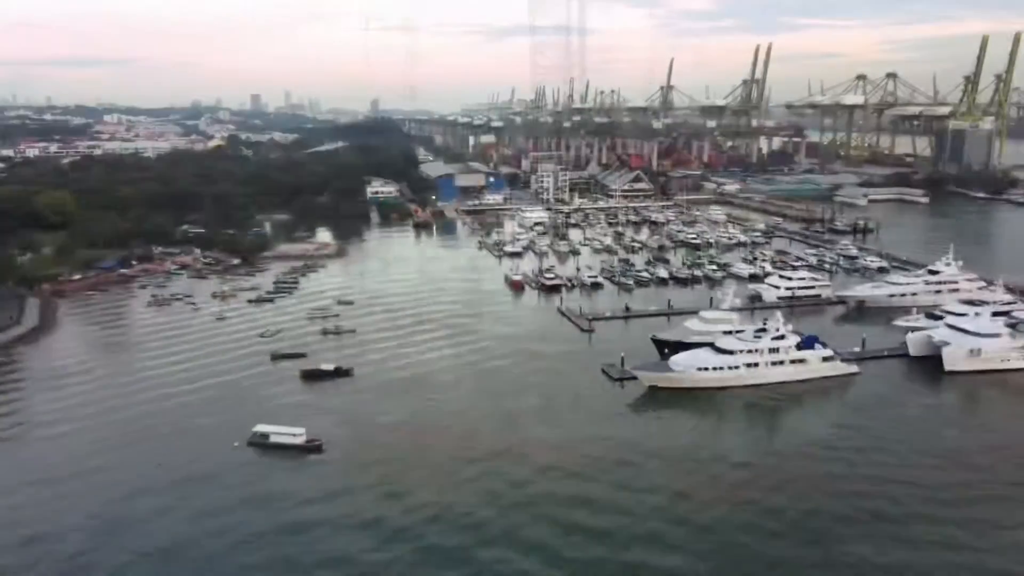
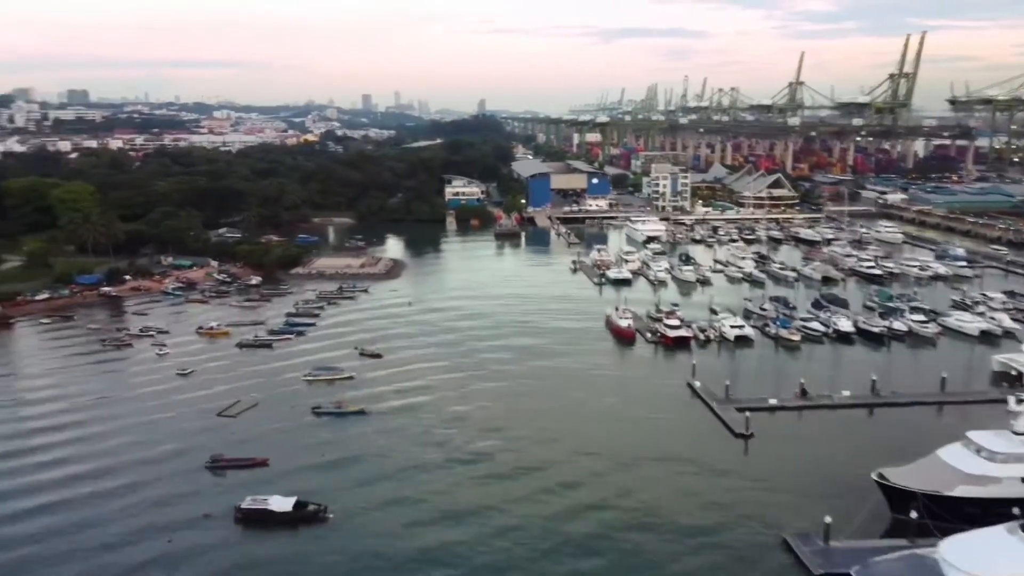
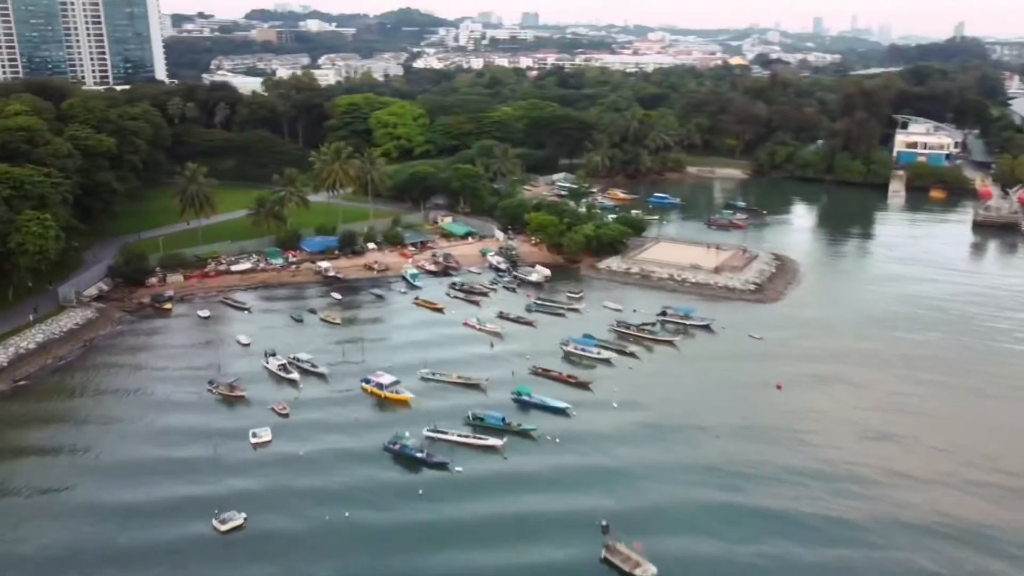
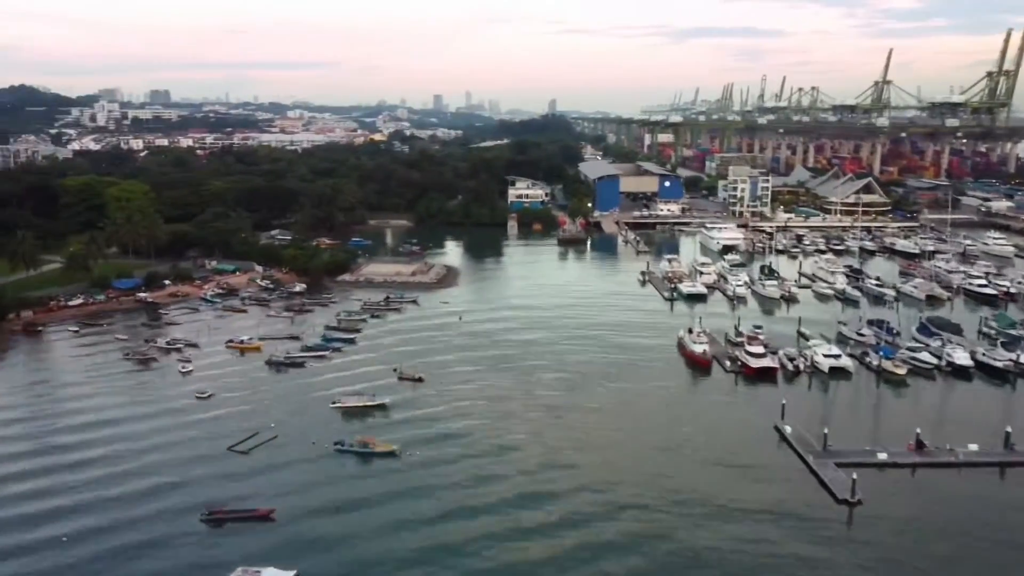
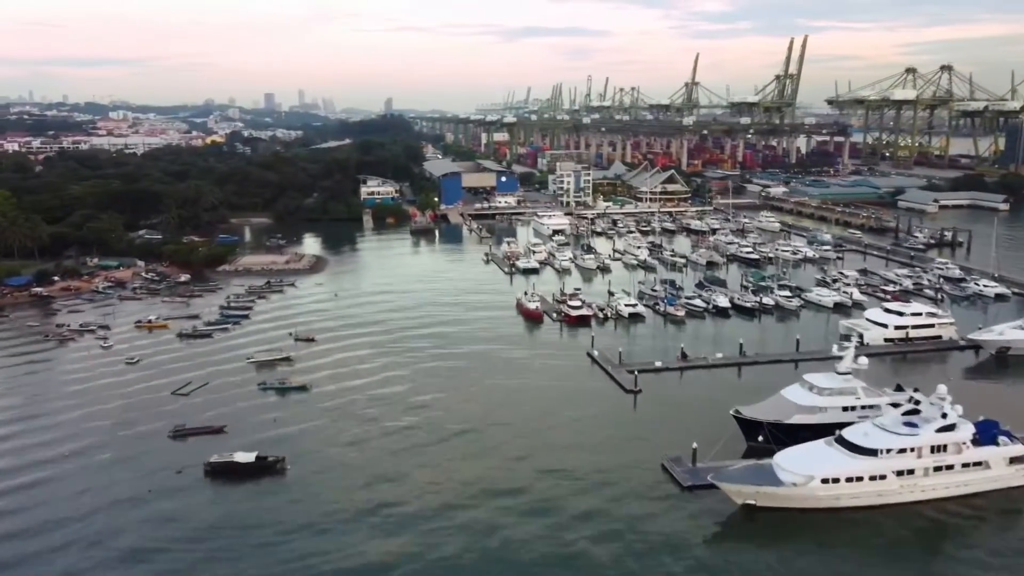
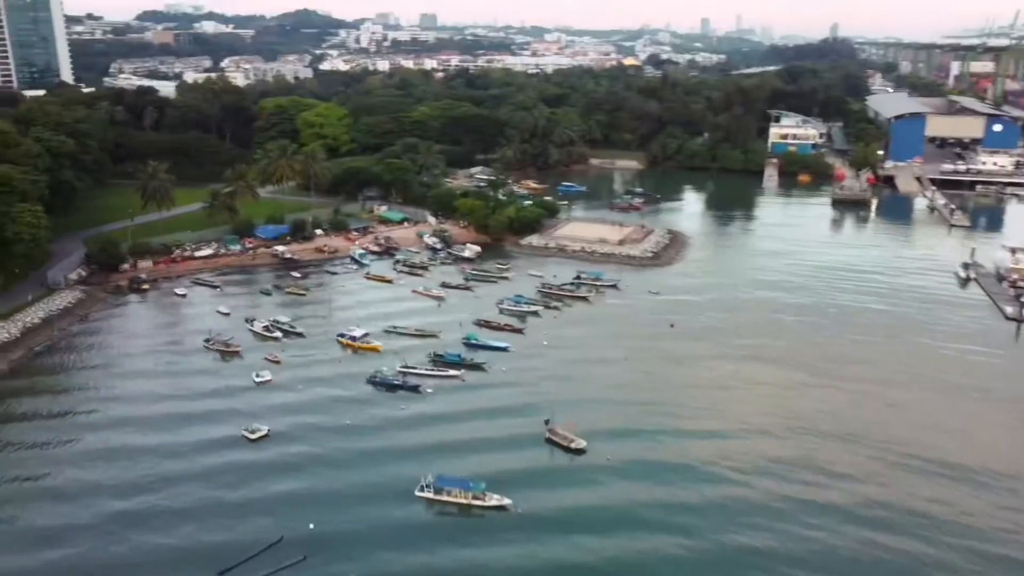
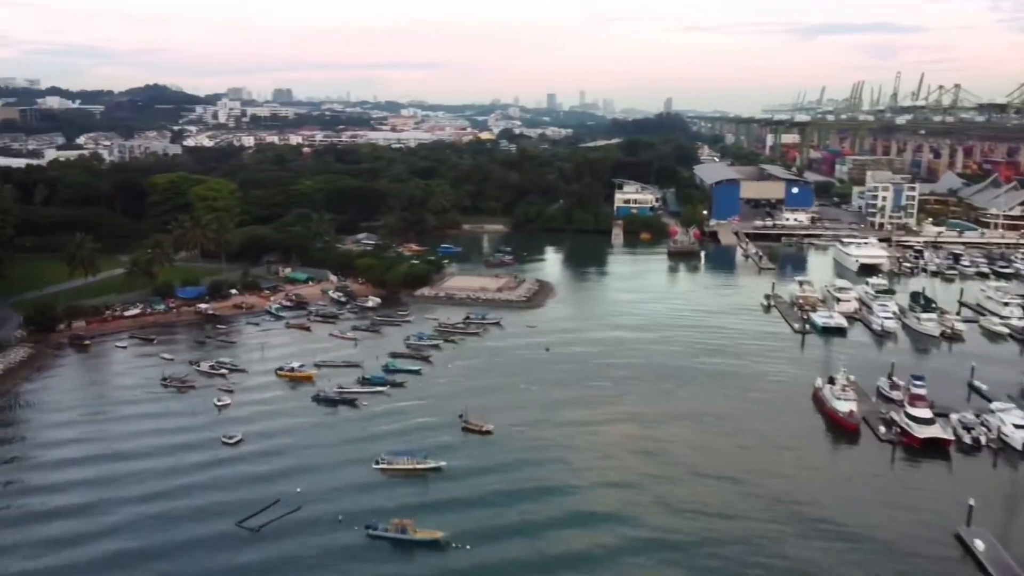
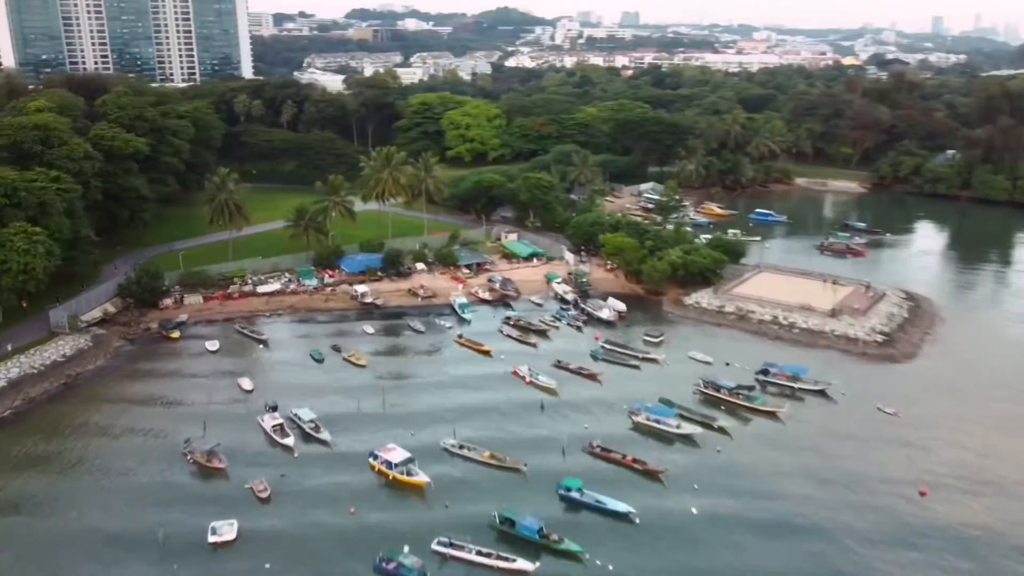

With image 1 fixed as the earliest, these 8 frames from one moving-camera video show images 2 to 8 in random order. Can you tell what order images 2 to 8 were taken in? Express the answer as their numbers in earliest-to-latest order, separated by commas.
5, 2, 4, 7, 6, 3, 8
